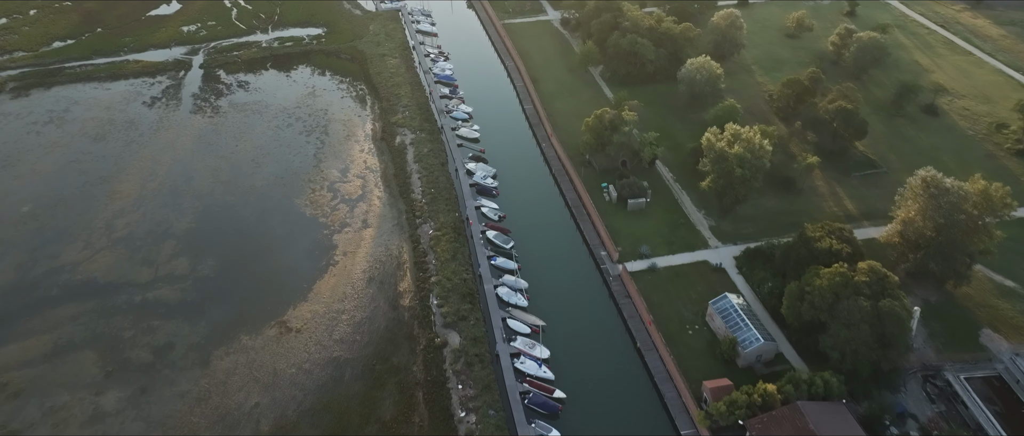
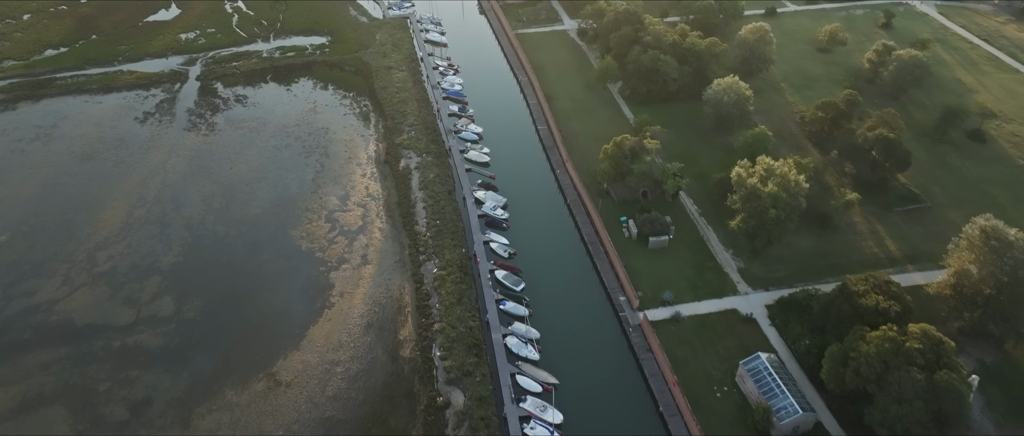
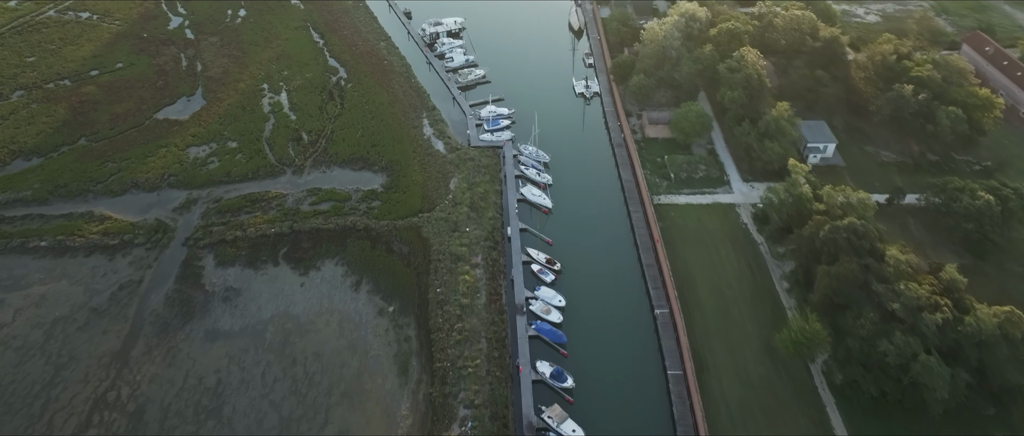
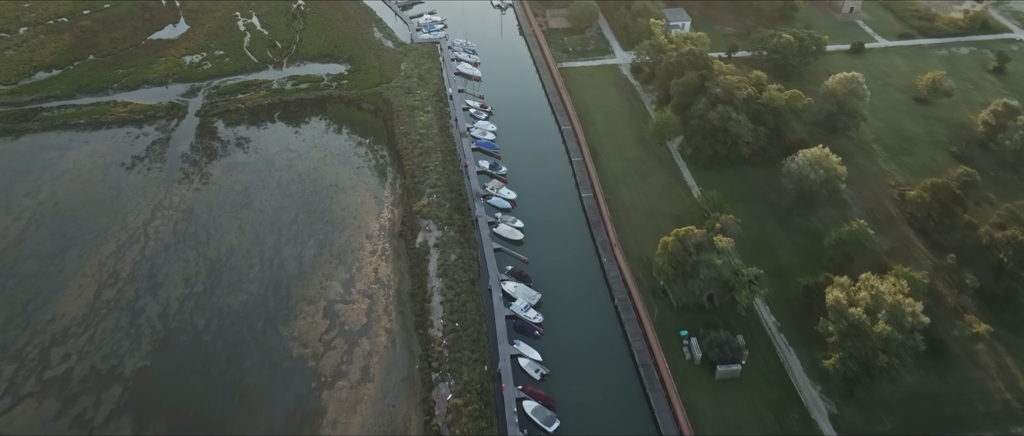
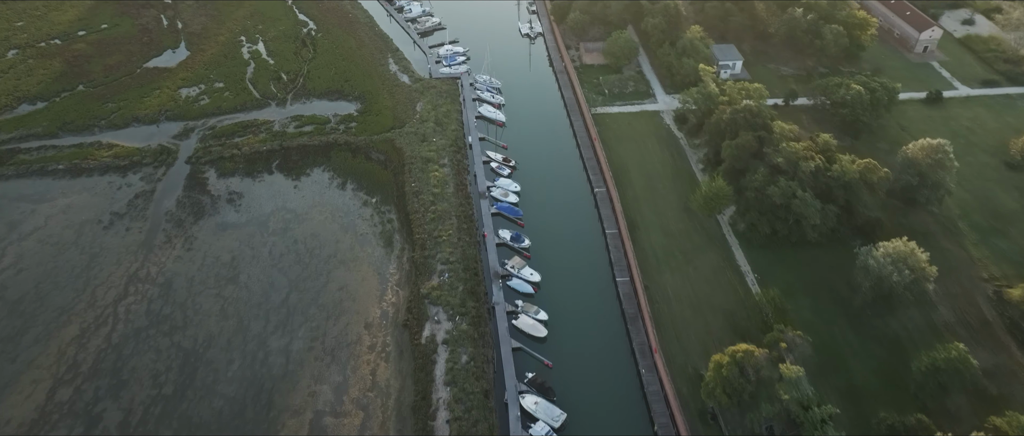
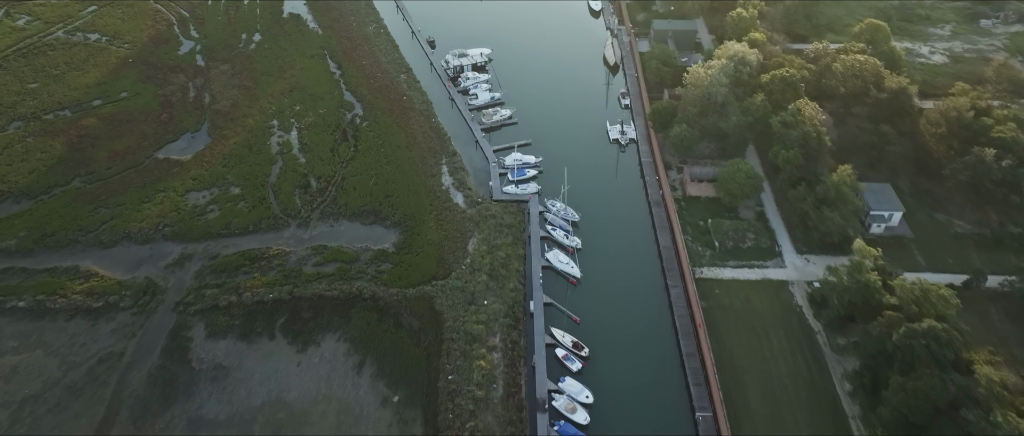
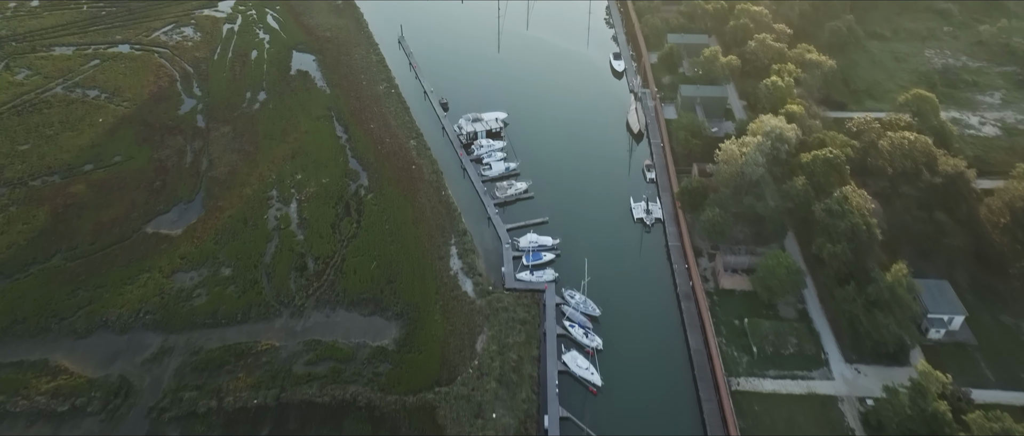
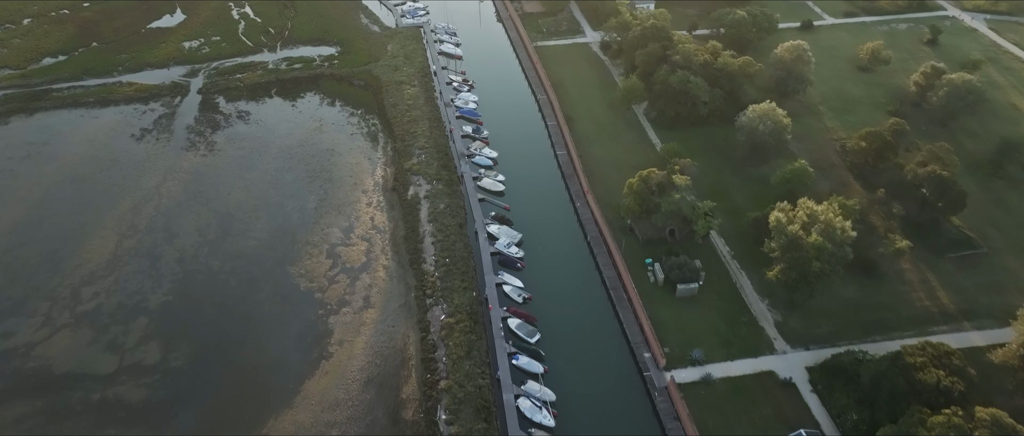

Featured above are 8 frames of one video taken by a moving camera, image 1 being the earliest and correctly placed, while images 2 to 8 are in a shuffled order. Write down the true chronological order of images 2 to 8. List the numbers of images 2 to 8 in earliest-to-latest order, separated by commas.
2, 8, 4, 5, 3, 6, 7
